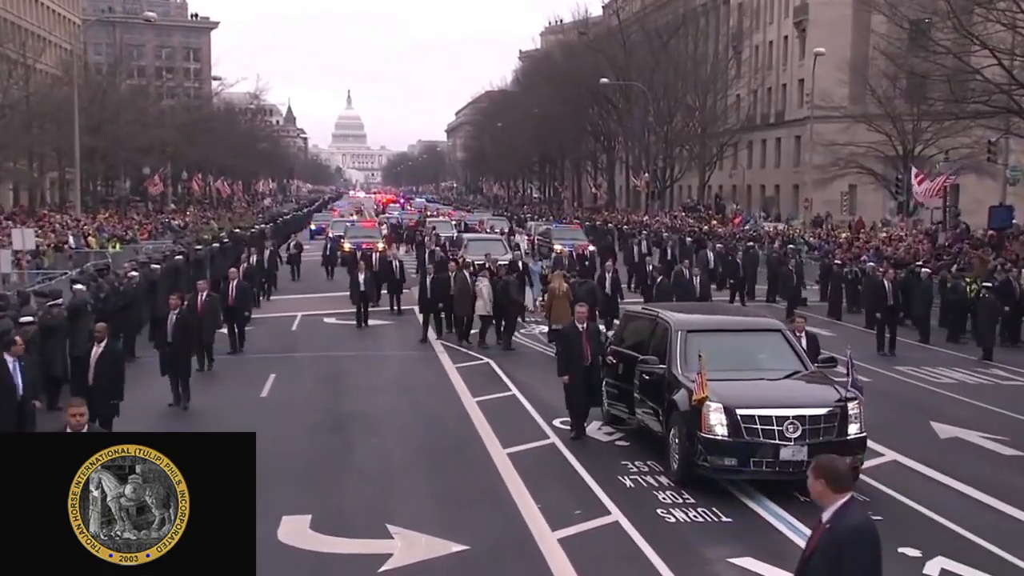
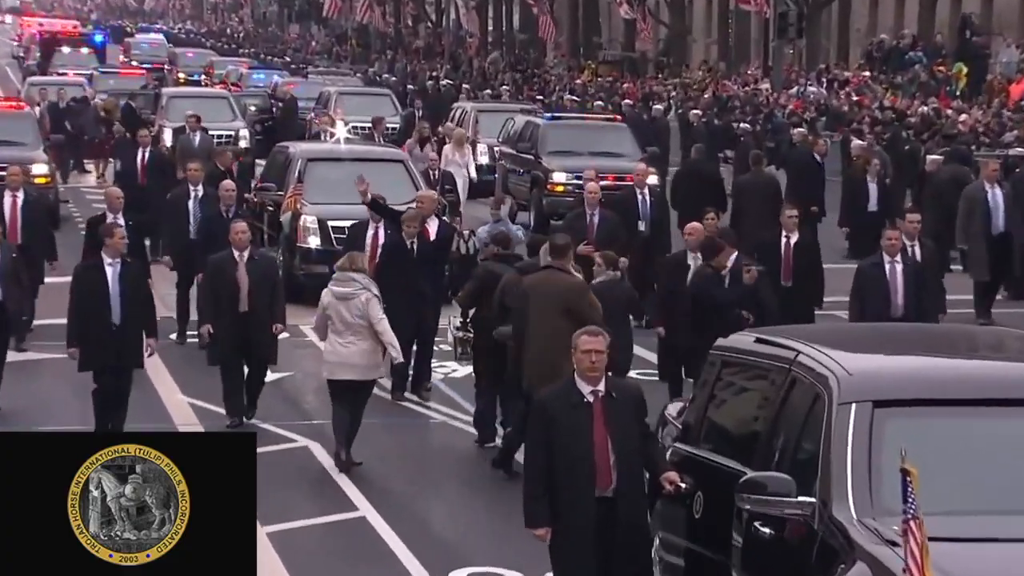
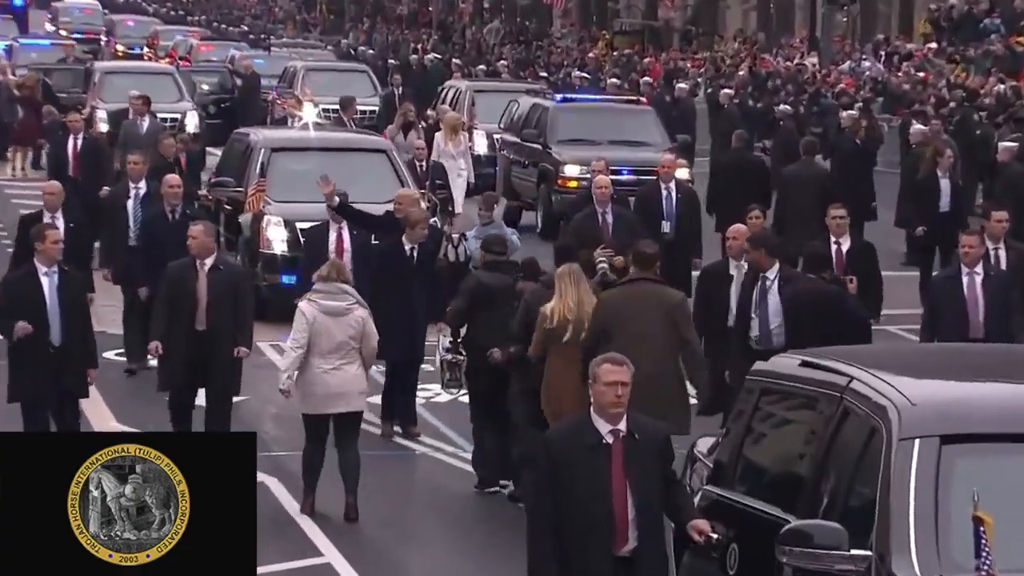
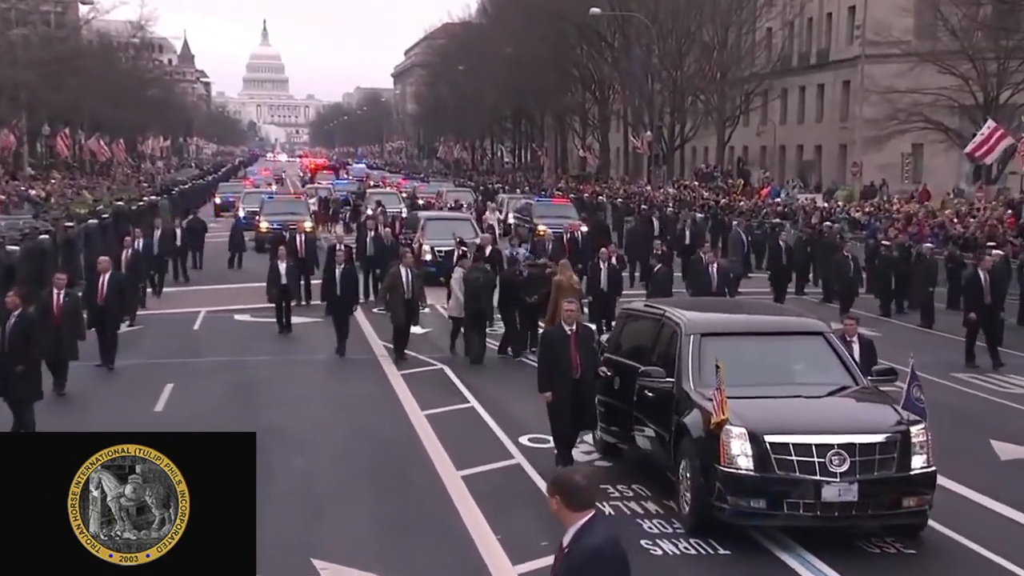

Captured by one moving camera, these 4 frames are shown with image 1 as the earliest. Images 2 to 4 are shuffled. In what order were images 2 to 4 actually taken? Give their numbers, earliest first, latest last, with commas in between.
4, 2, 3
